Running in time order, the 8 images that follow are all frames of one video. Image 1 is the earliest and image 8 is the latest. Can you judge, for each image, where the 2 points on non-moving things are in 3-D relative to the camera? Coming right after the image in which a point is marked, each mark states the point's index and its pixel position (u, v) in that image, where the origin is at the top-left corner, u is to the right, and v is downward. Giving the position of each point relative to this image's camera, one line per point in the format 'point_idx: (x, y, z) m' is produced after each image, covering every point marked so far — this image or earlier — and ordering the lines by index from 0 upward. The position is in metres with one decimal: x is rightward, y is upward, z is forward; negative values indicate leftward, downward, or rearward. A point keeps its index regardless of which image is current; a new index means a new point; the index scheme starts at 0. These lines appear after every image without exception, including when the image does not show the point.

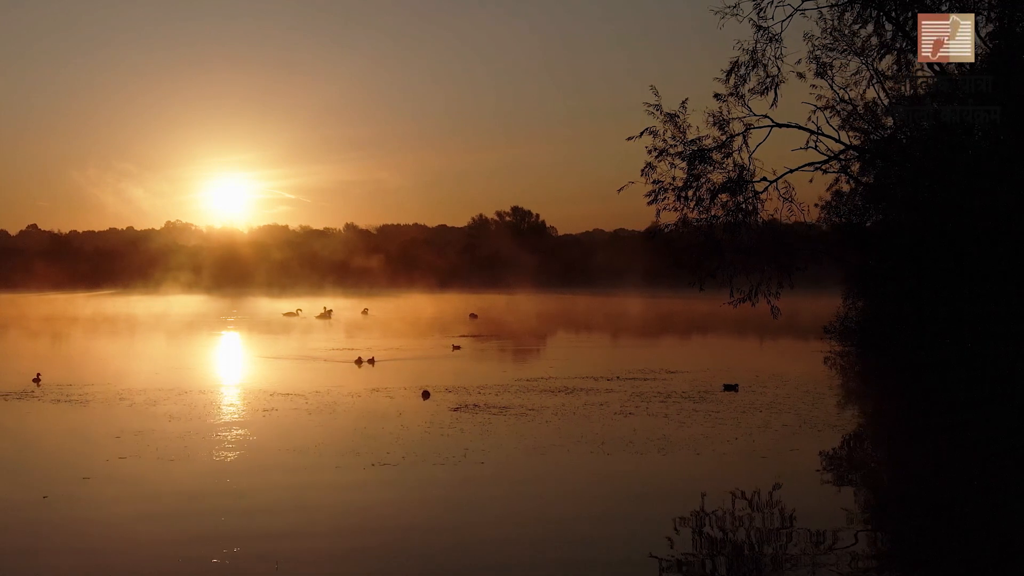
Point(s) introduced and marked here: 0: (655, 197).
0: (+2.2, +1.4, +14.3) m
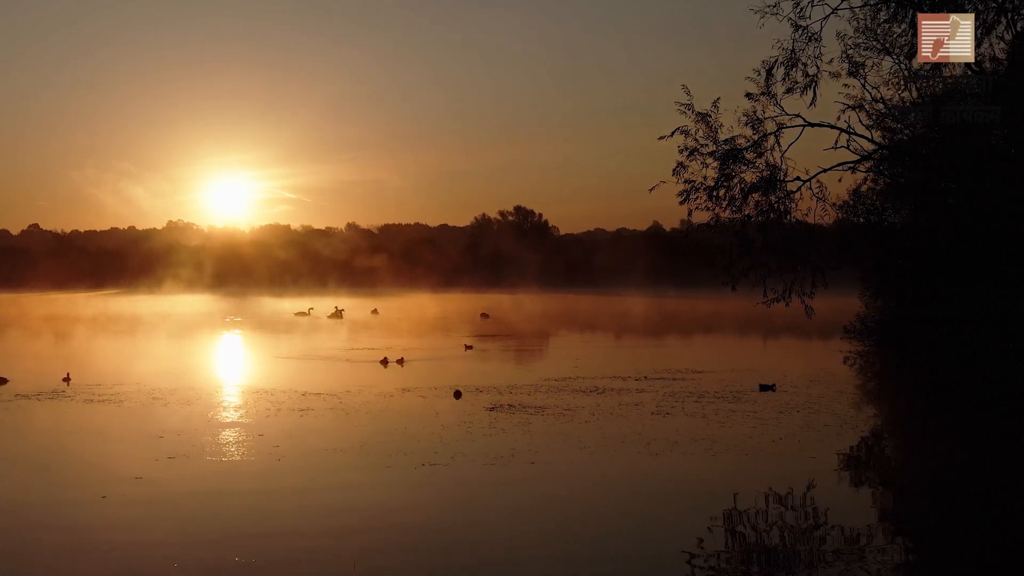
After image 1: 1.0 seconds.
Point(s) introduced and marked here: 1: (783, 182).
0: (+2.7, +1.4, +14.2) m
1: (+4.2, +1.7, +14.3) m
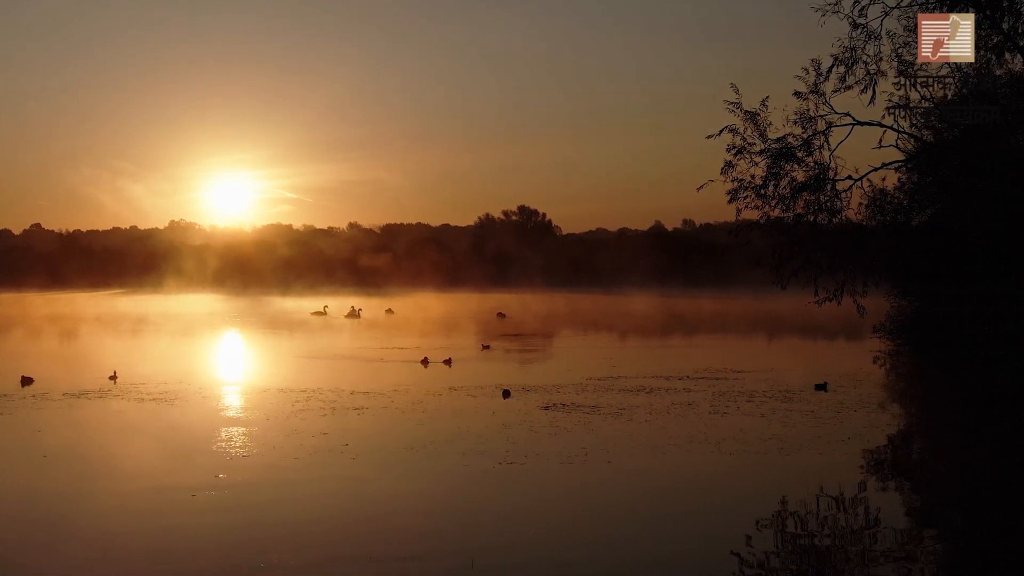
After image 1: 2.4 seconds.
0: (+3.4, +1.4, +14.2) m
1: (+5.0, +1.7, +14.3) m
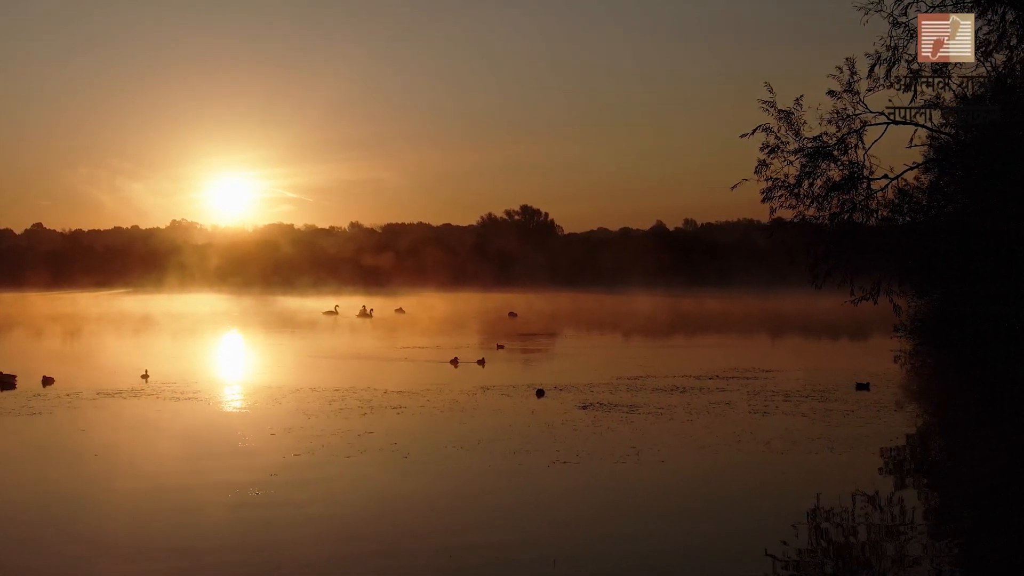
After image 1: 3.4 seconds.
0: (+4.0, +1.4, +14.2) m
1: (+5.5, +1.7, +14.3) m
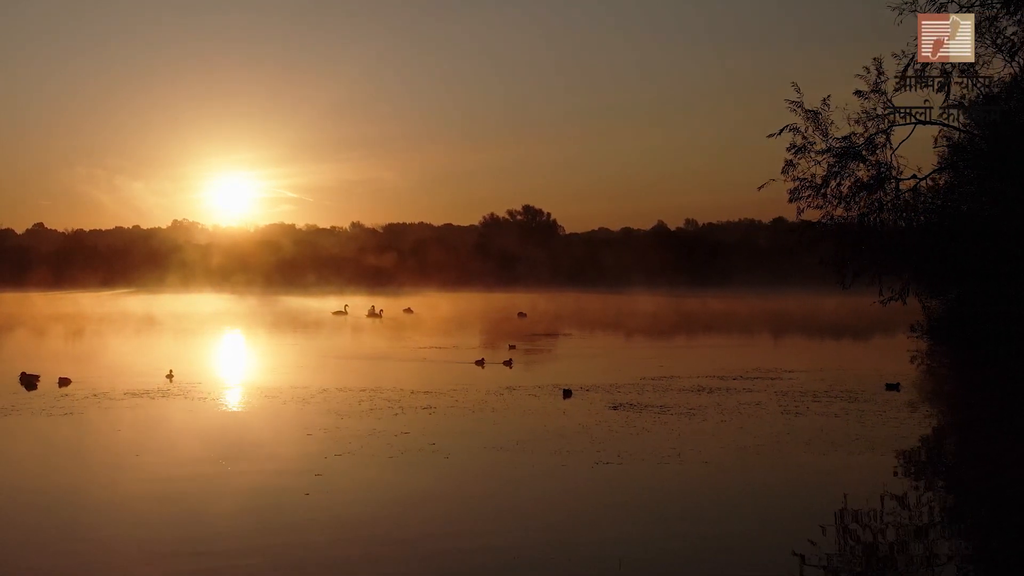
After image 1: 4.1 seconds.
0: (+4.4, +1.4, +14.2) m
1: (+5.9, +1.7, +14.3) m
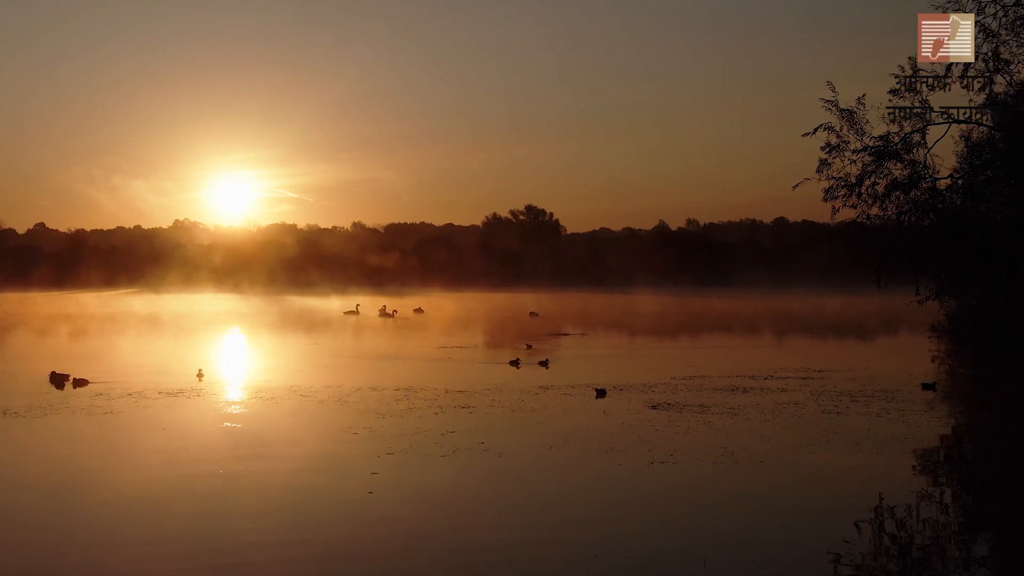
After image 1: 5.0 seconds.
0: (+4.9, +1.4, +14.1) m
1: (+6.4, +1.7, +14.2) m
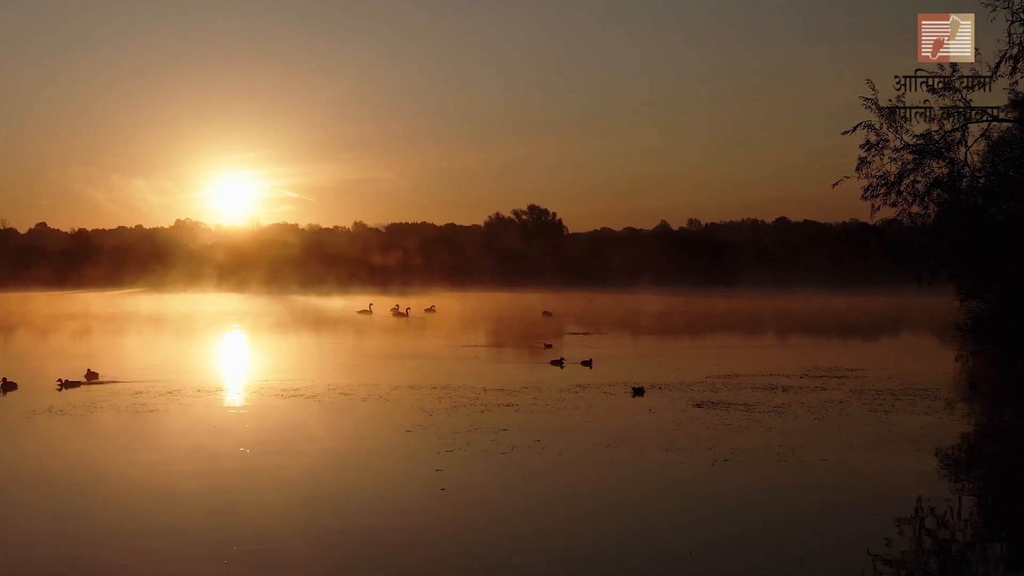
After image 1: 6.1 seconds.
0: (+5.5, +1.5, +14.1) m
1: (+7.0, +1.7, +14.2) m
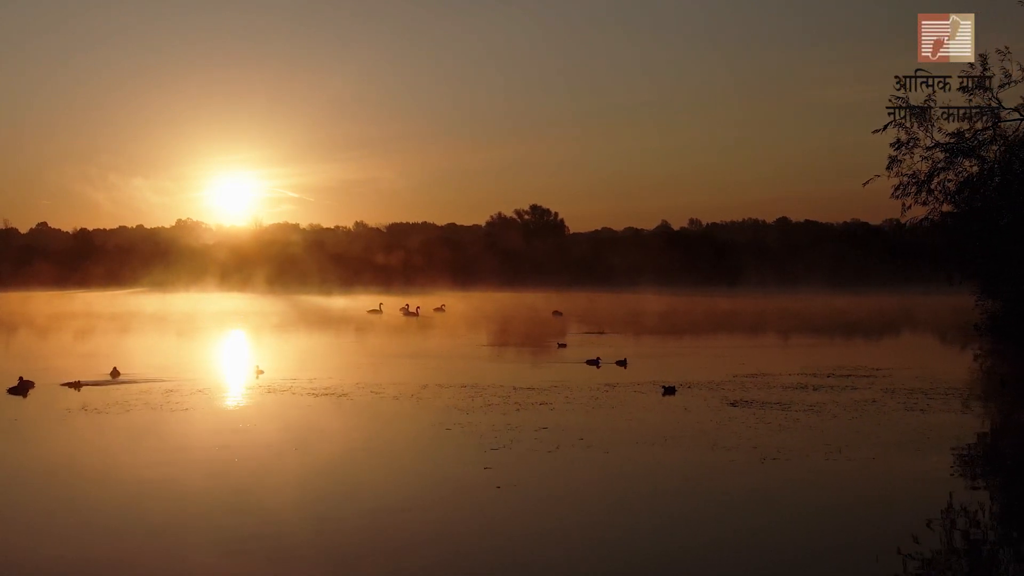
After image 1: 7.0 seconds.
0: (+5.9, +1.5, +14.1) m
1: (+7.5, +1.7, +14.2) m
